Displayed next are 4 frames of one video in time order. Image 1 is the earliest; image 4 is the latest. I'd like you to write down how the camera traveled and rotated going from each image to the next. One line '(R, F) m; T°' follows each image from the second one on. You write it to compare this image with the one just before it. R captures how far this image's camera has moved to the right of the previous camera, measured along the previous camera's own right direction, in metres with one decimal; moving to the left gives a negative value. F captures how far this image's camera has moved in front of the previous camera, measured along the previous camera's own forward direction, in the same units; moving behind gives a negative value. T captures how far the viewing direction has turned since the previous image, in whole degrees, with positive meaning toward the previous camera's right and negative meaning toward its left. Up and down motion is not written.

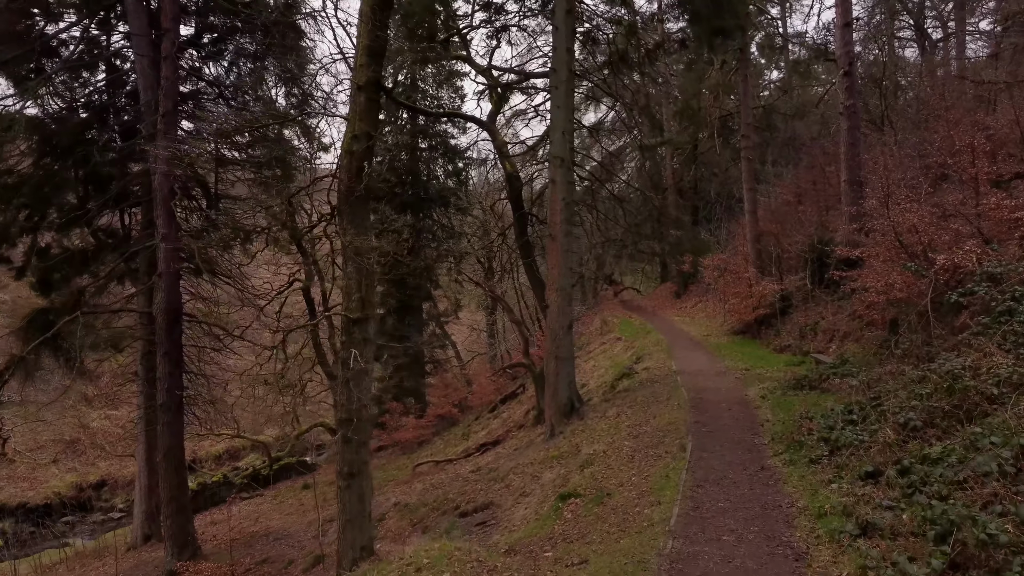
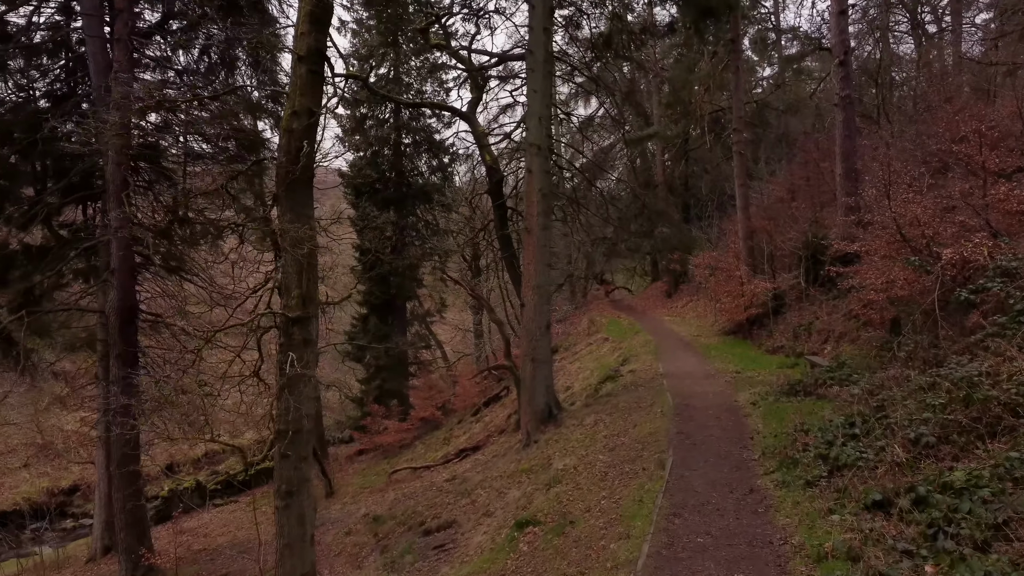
(+0.2, +0.5) m; +1°
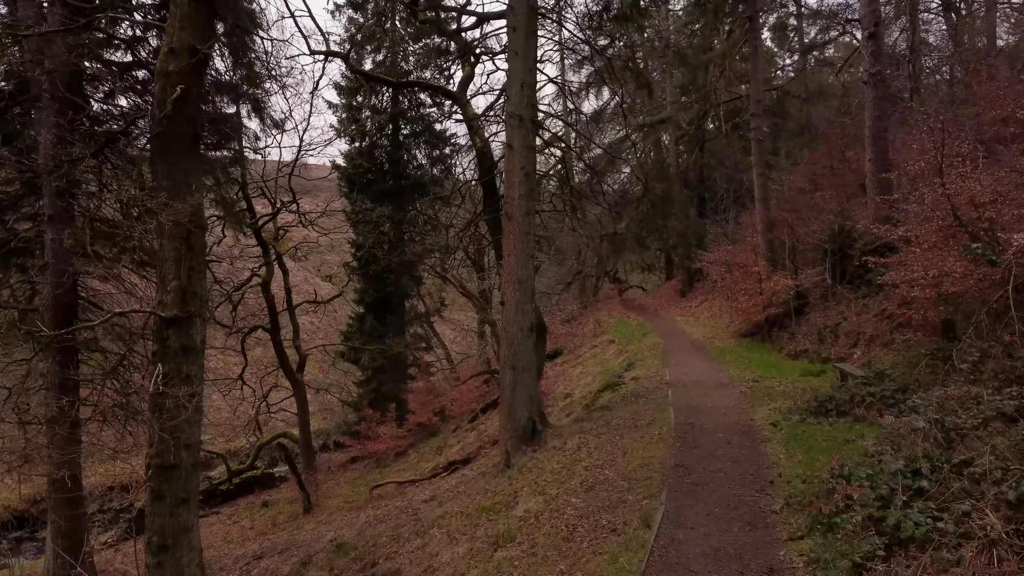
(+0.4, +1.0) m; -2°
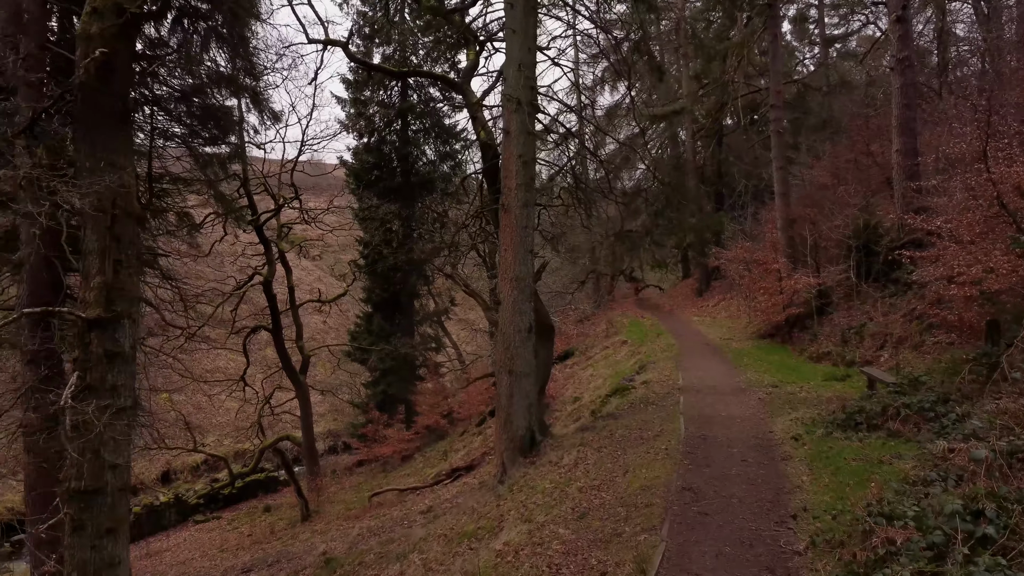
(+0.2, +0.5) m; -2°
